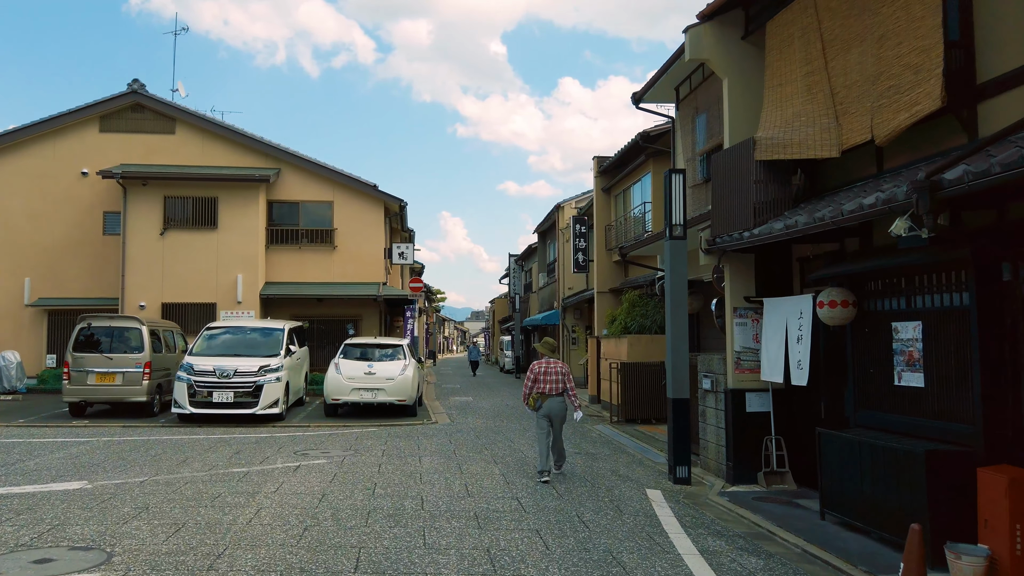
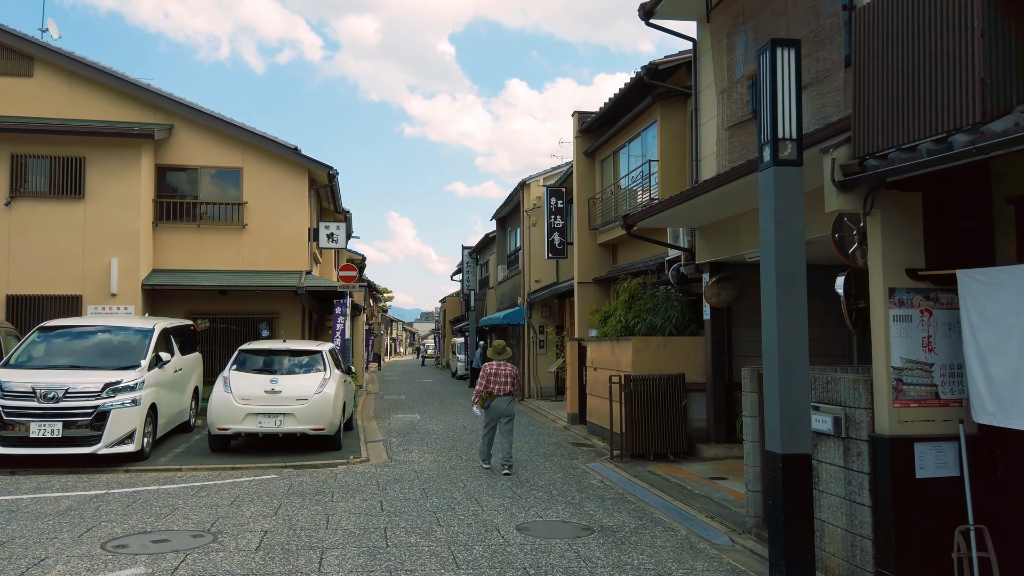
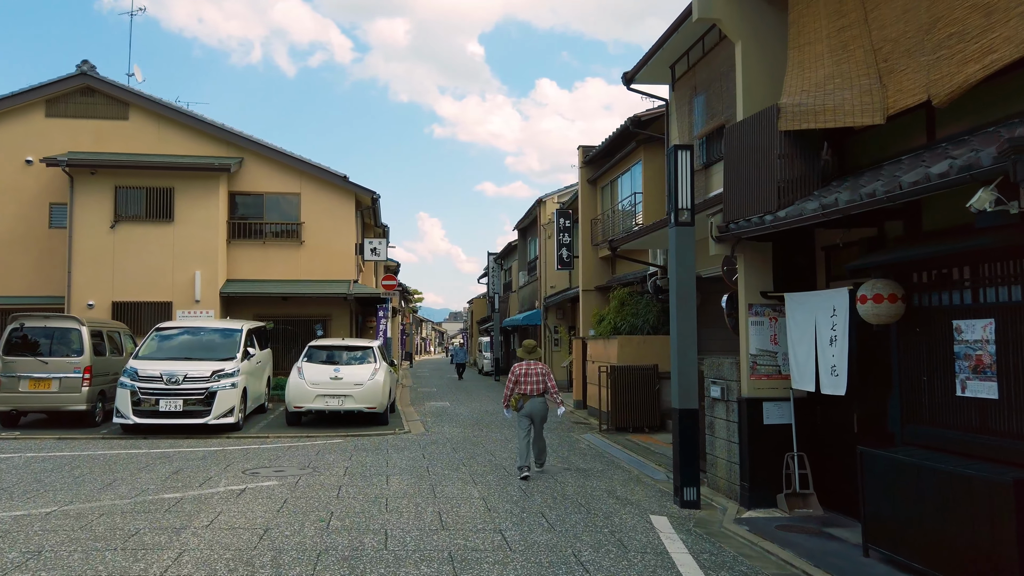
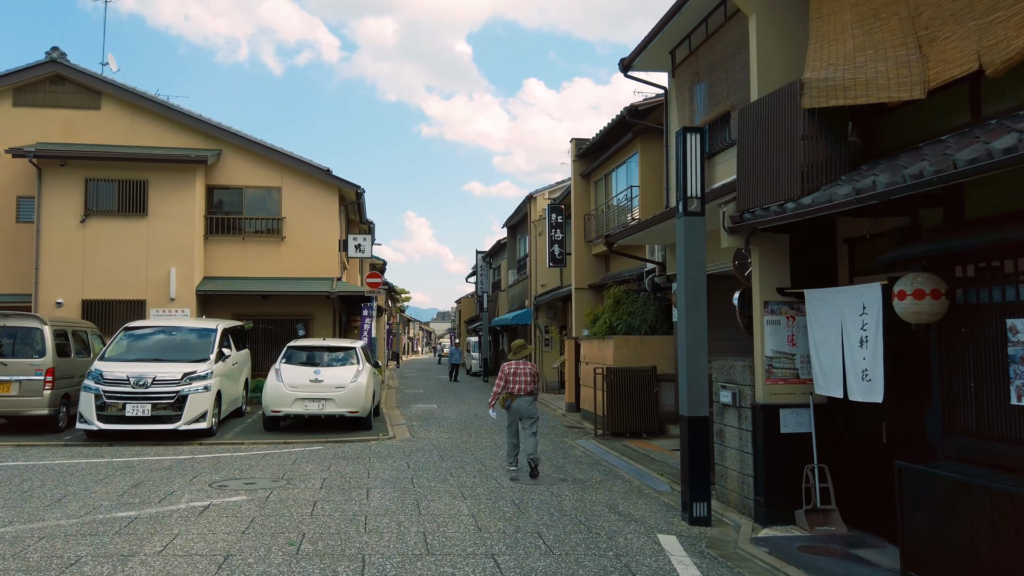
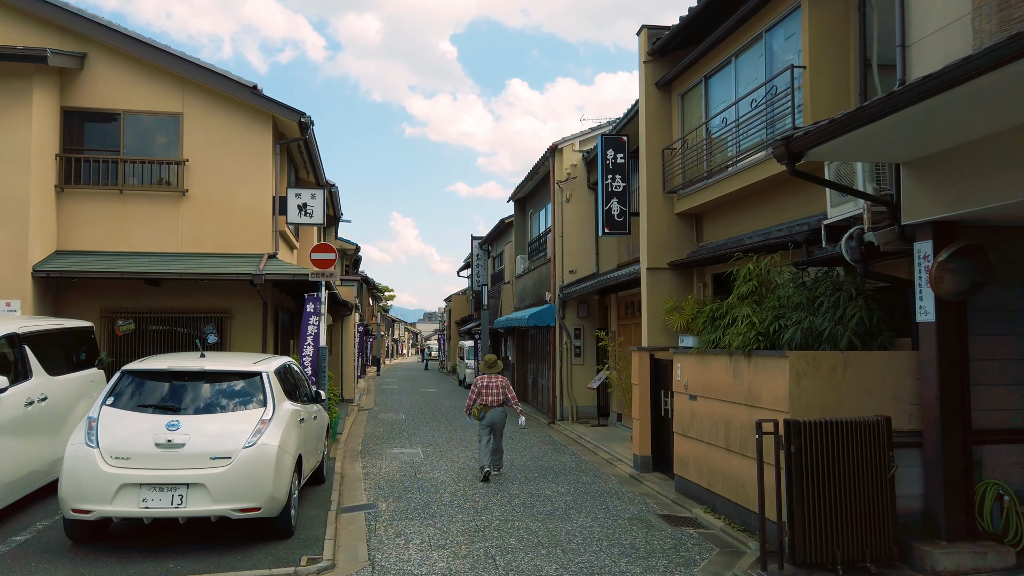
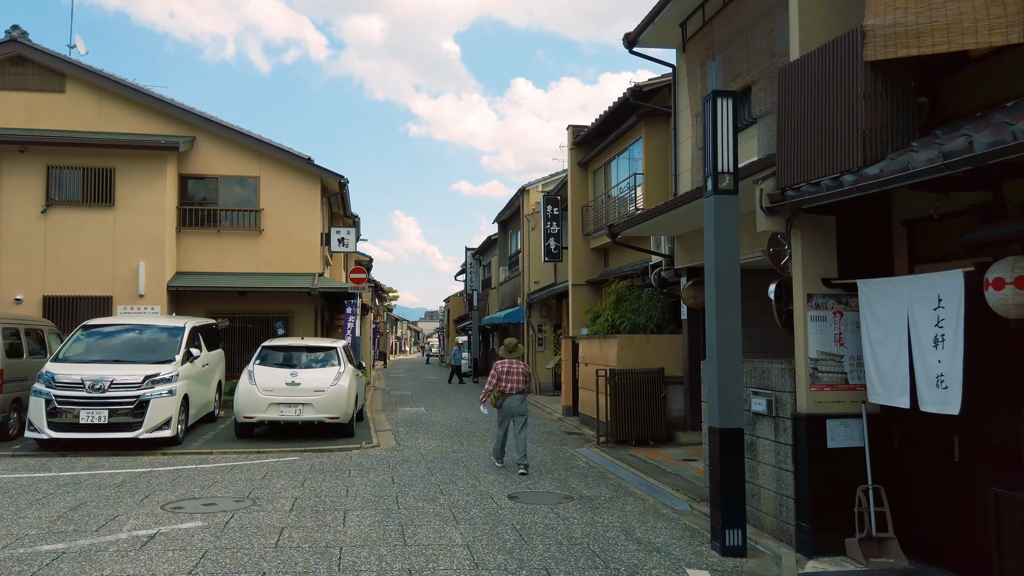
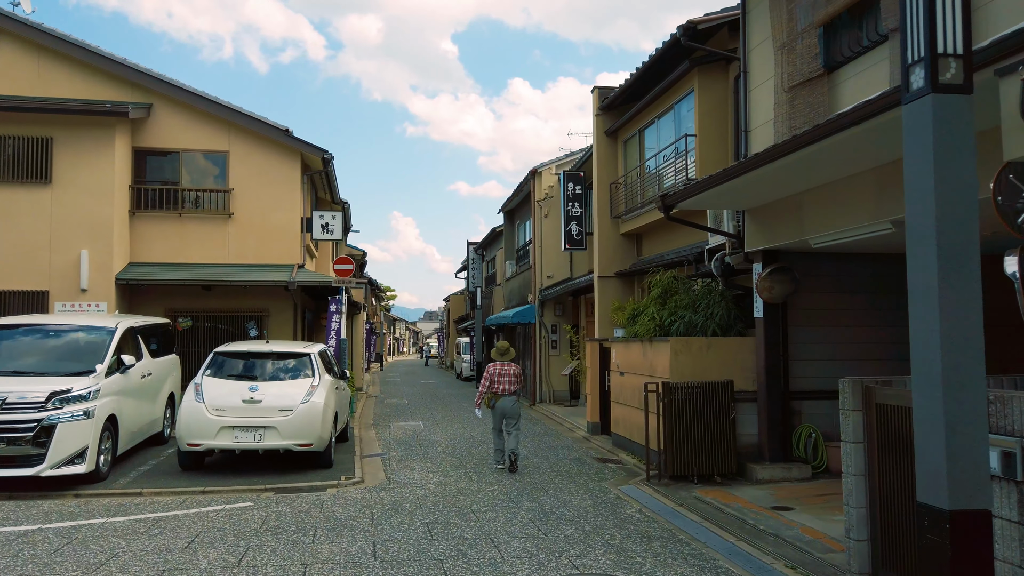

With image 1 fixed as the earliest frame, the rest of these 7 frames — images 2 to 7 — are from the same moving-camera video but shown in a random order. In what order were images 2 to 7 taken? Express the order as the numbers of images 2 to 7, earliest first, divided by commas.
3, 4, 6, 2, 7, 5
